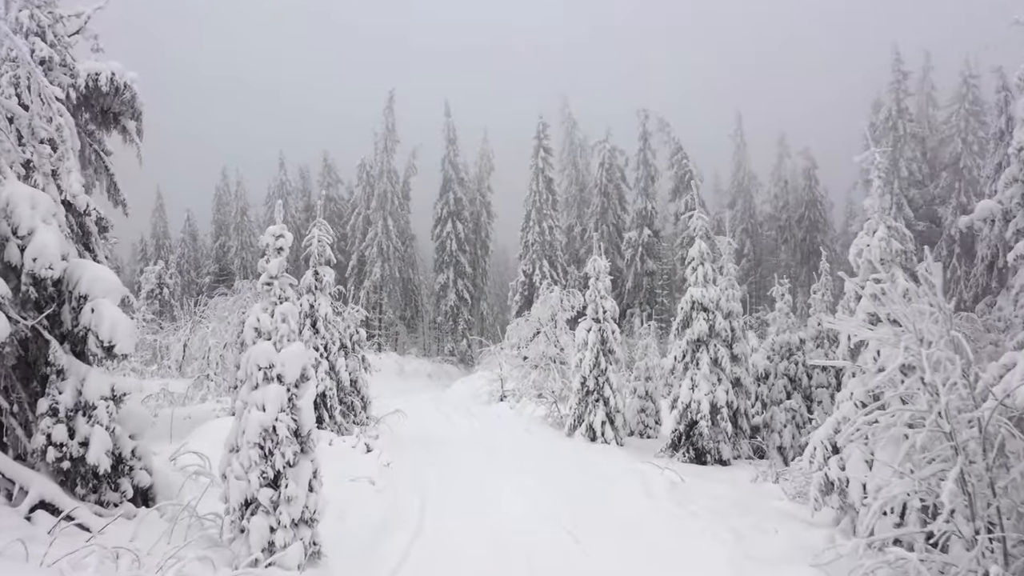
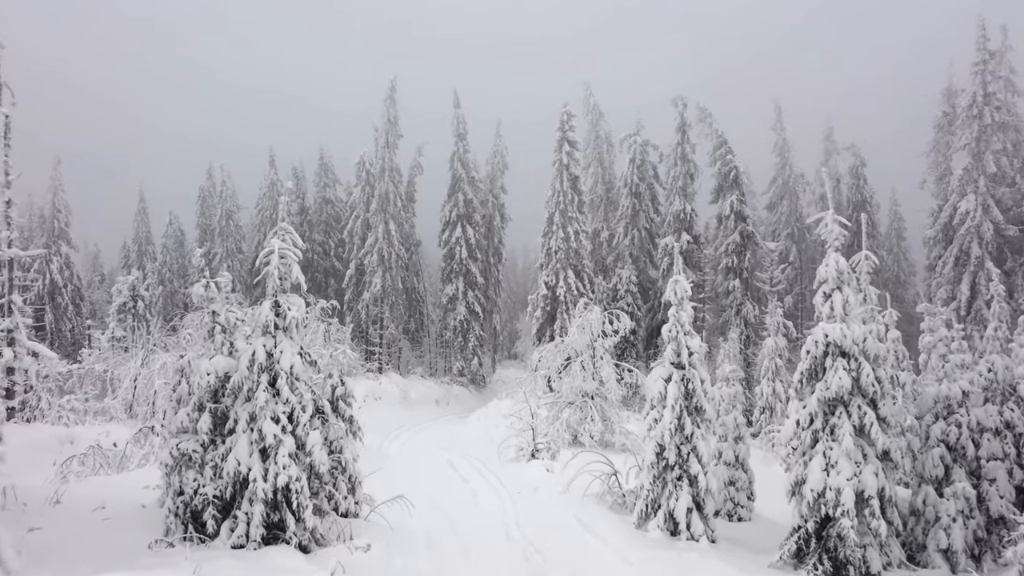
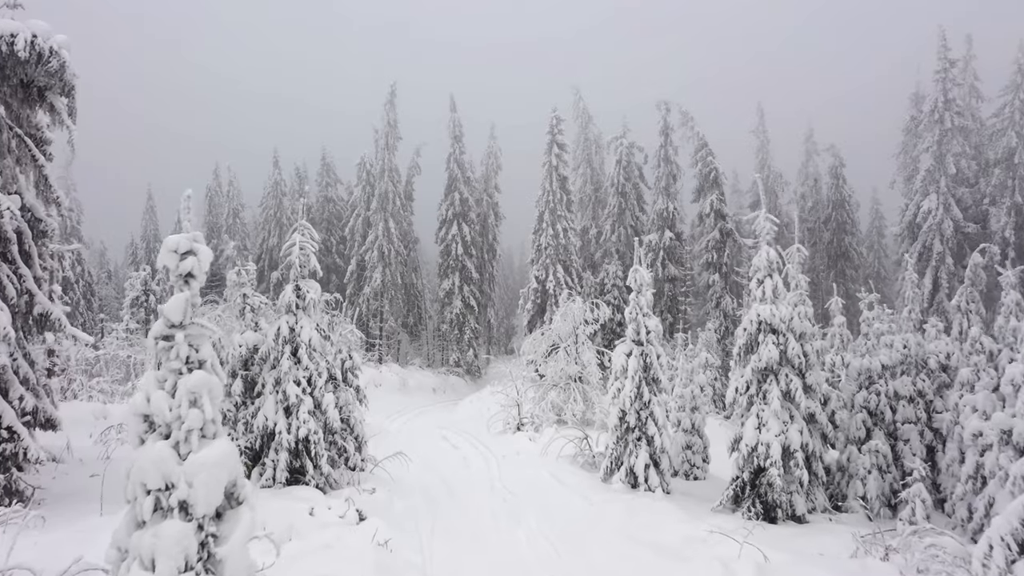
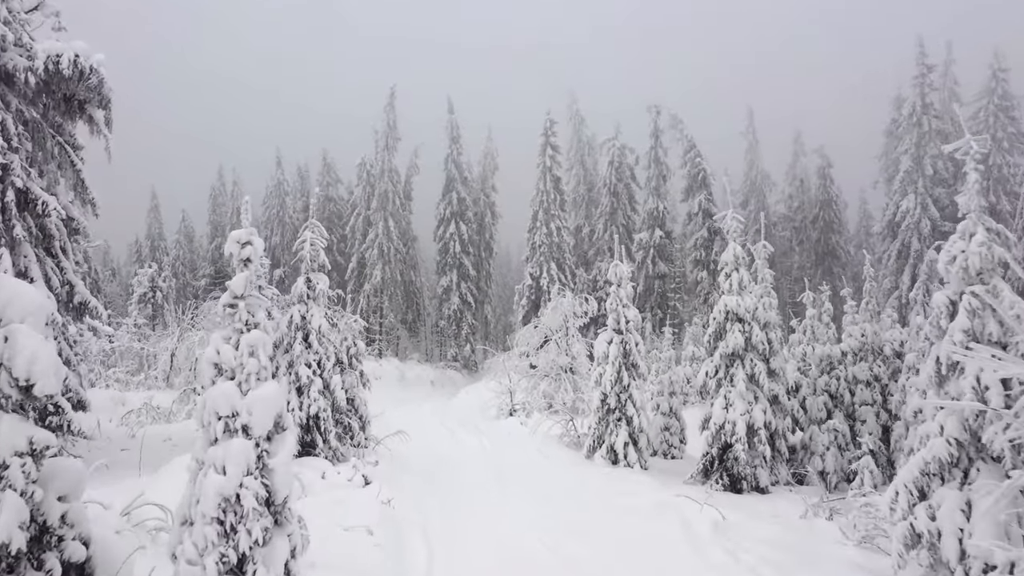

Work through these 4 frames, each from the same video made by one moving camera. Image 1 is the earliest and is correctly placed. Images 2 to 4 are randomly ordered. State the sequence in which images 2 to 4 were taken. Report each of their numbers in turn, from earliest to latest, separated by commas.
4, 3, 2
